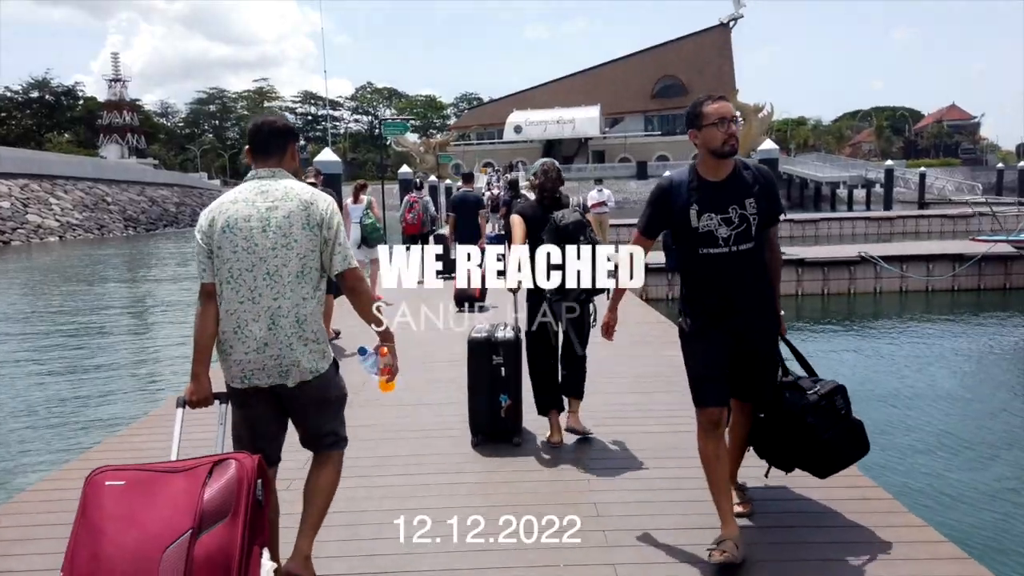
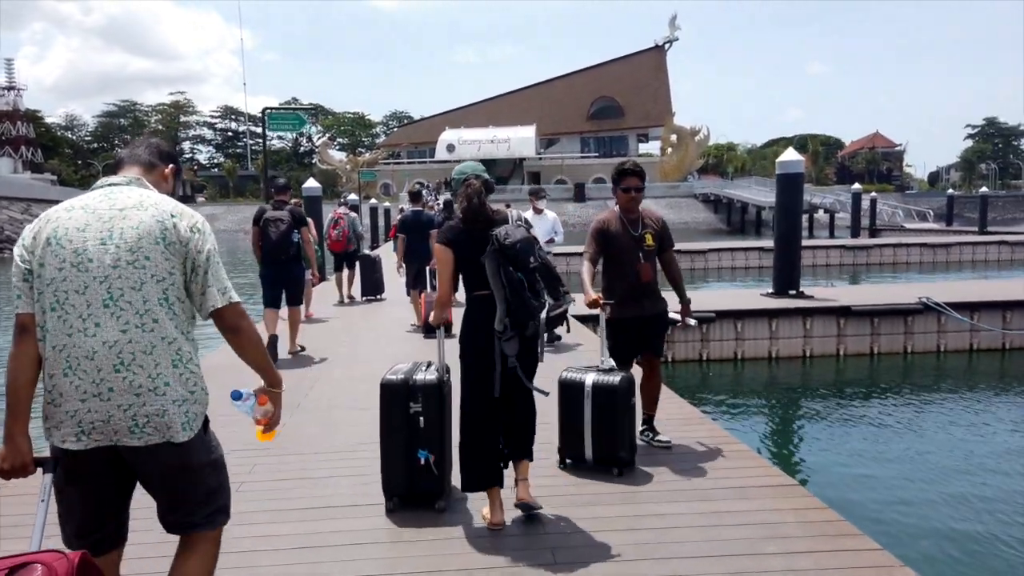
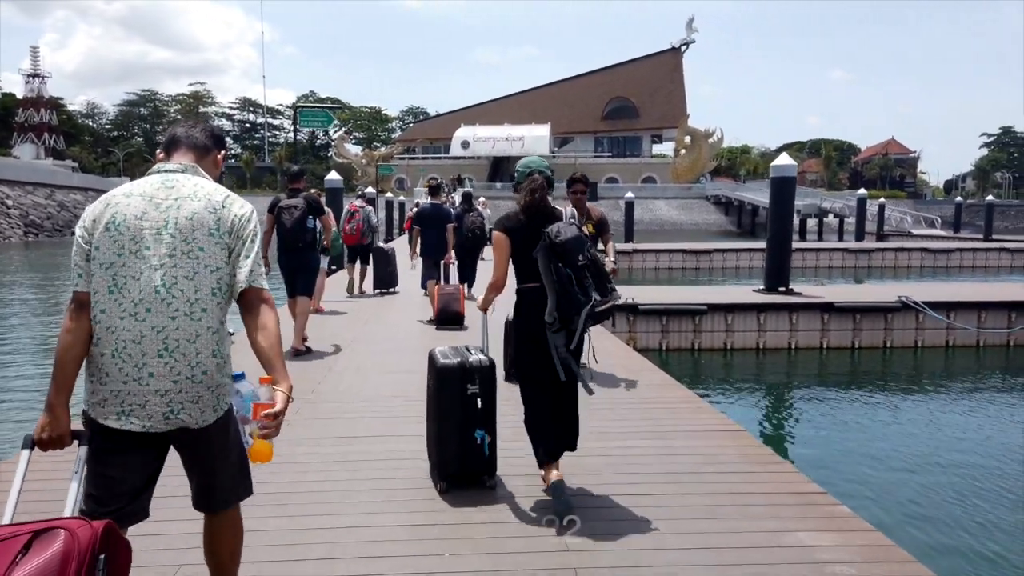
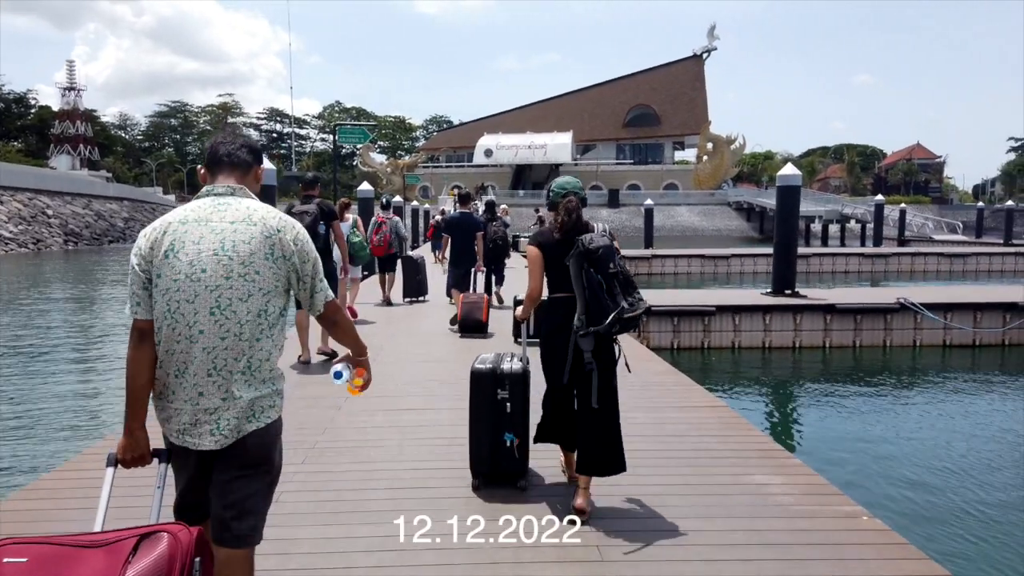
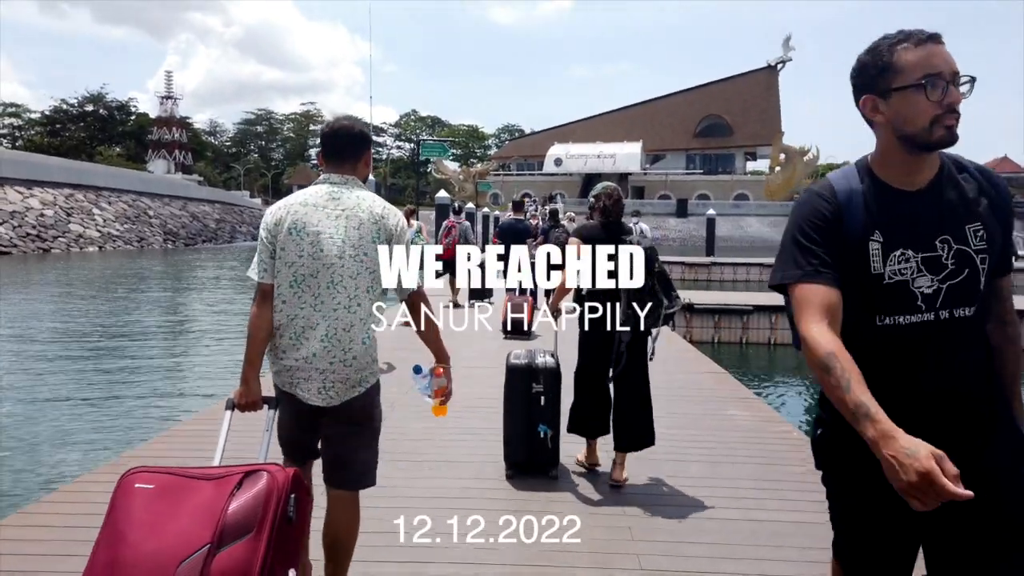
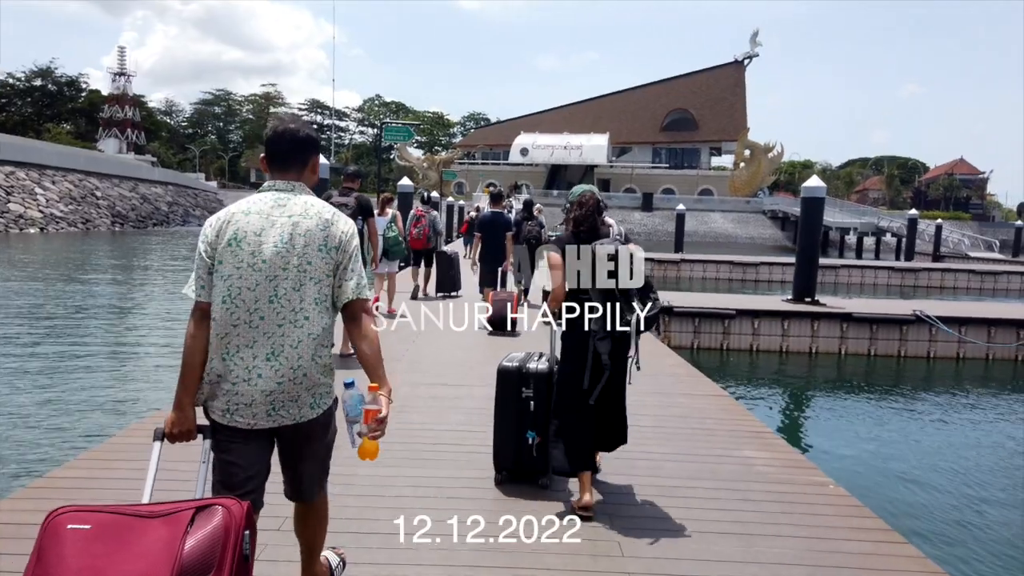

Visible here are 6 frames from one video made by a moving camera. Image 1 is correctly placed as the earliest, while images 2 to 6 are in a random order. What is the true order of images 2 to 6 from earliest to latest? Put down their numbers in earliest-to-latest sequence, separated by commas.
5, 6, 4, 3, 2
